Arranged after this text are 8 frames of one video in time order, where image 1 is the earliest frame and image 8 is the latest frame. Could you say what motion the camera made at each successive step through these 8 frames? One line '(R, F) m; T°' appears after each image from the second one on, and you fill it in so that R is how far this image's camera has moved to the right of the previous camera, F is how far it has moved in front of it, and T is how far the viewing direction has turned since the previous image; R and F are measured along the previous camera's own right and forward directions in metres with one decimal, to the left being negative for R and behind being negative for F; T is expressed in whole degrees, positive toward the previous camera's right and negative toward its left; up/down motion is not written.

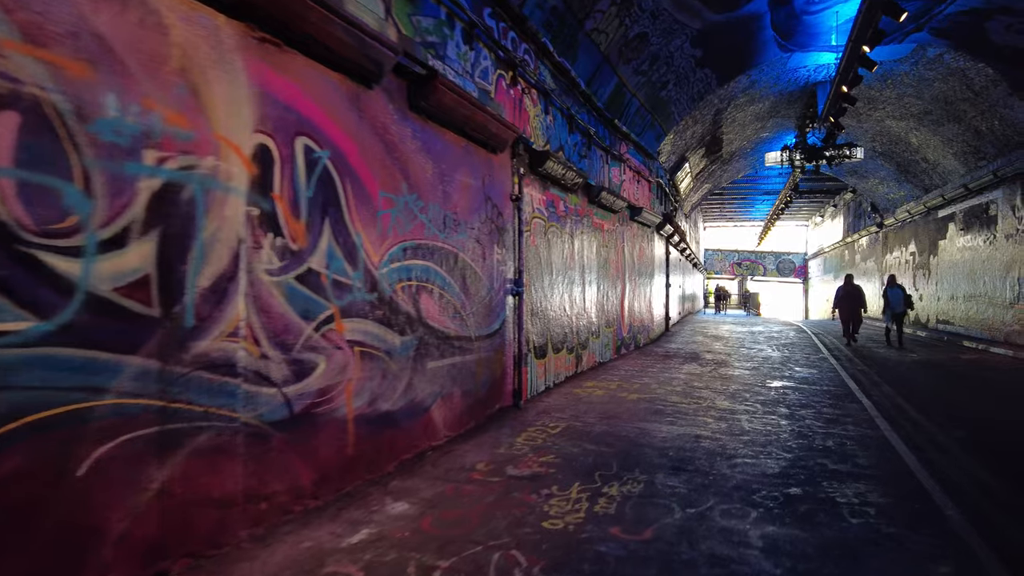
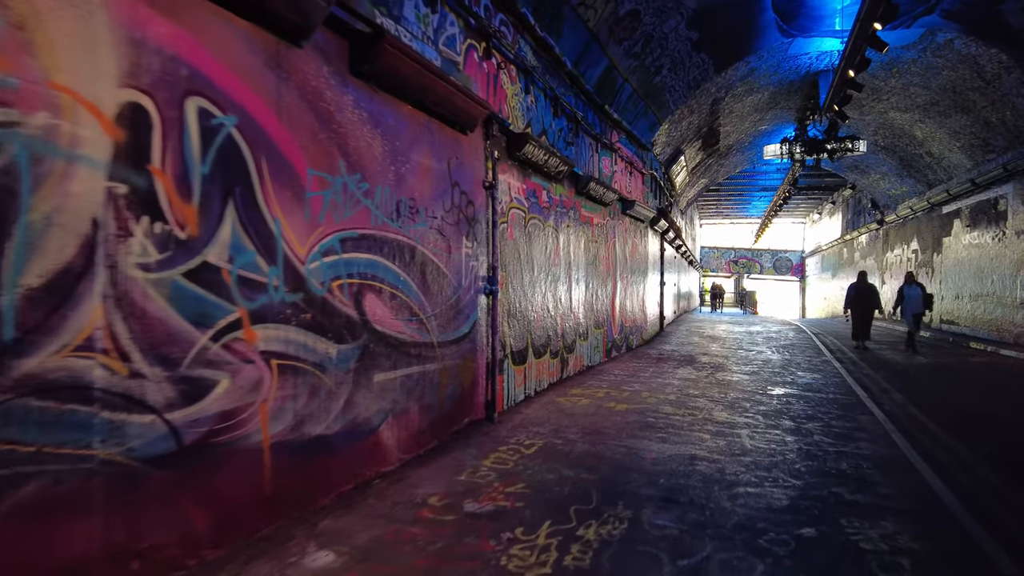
(+0.2, +0.7) m; 0°
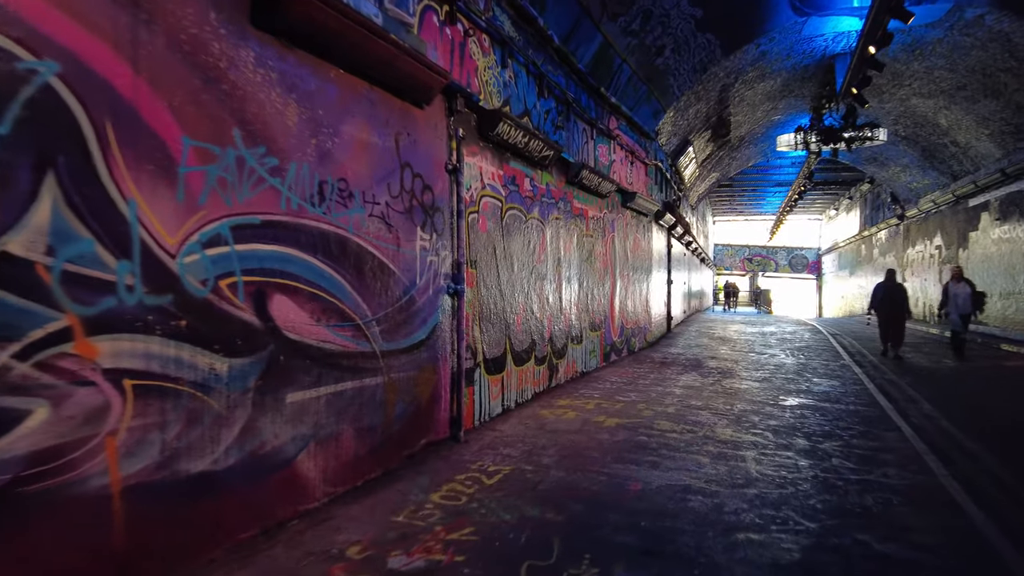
(+0.3, +0.7) m; -1°
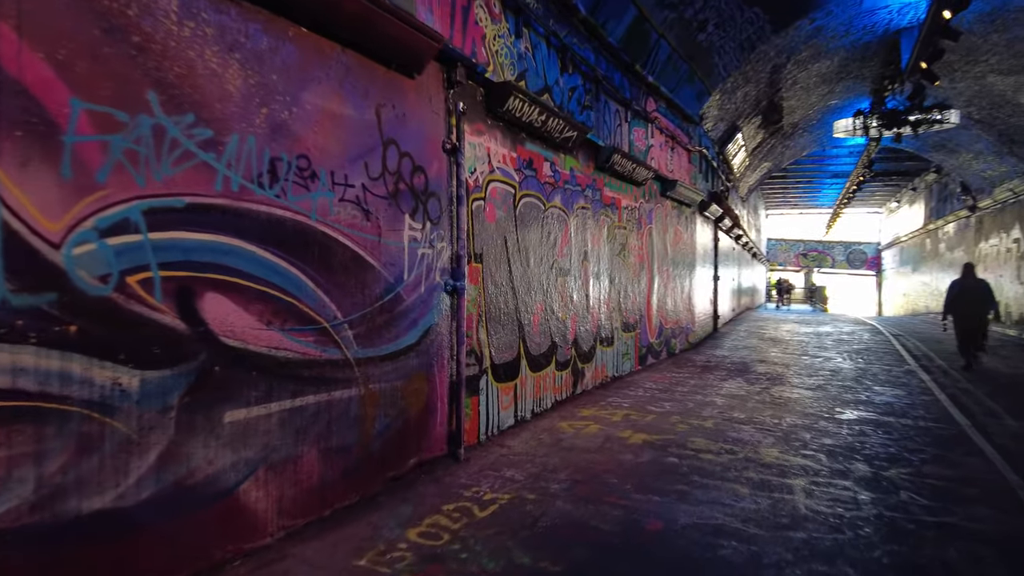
(+0.3, +0.6) m; -4°
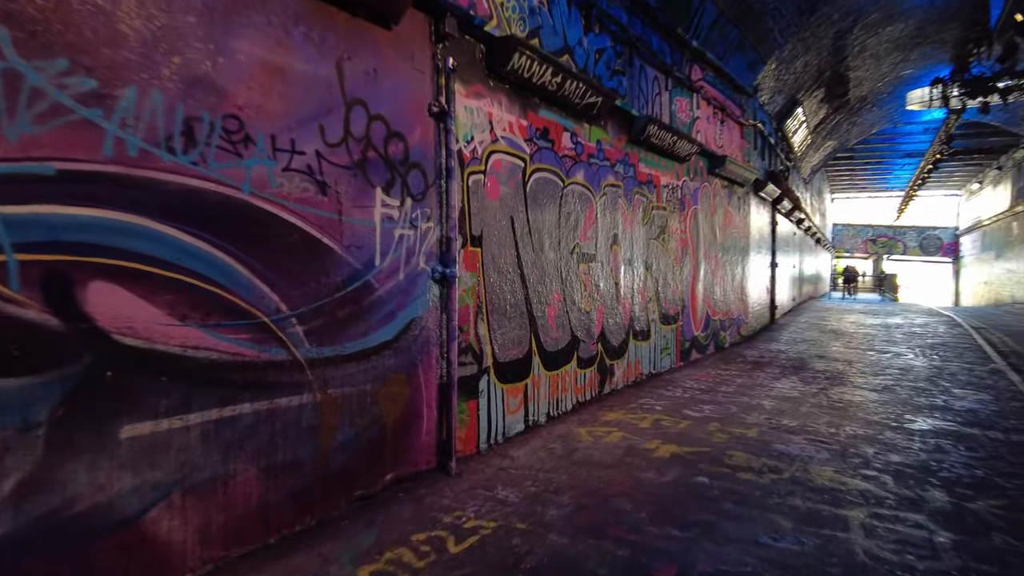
(+0.3, +0.6) m; -5°
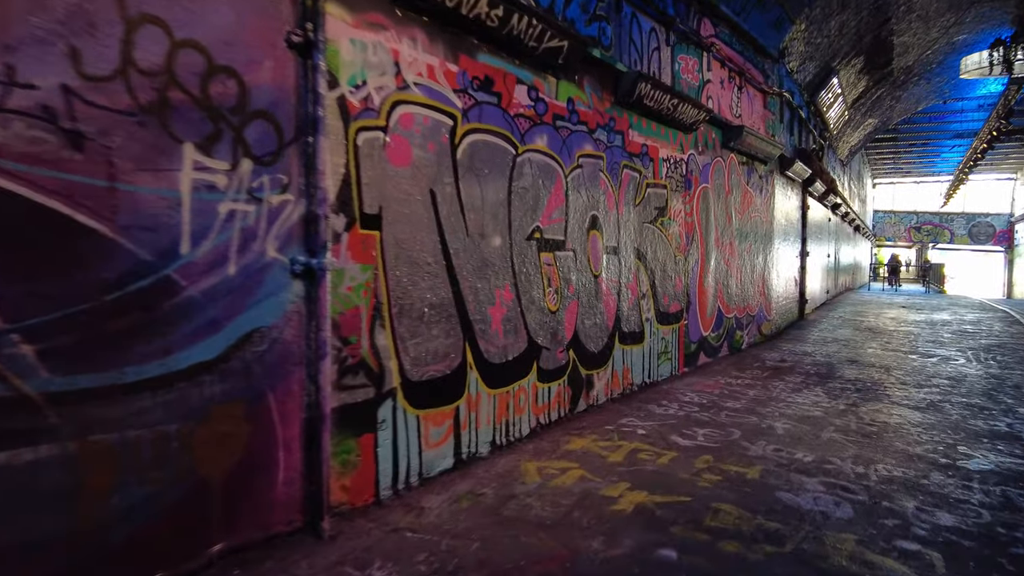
(+0.5, +1.0) m; -3°
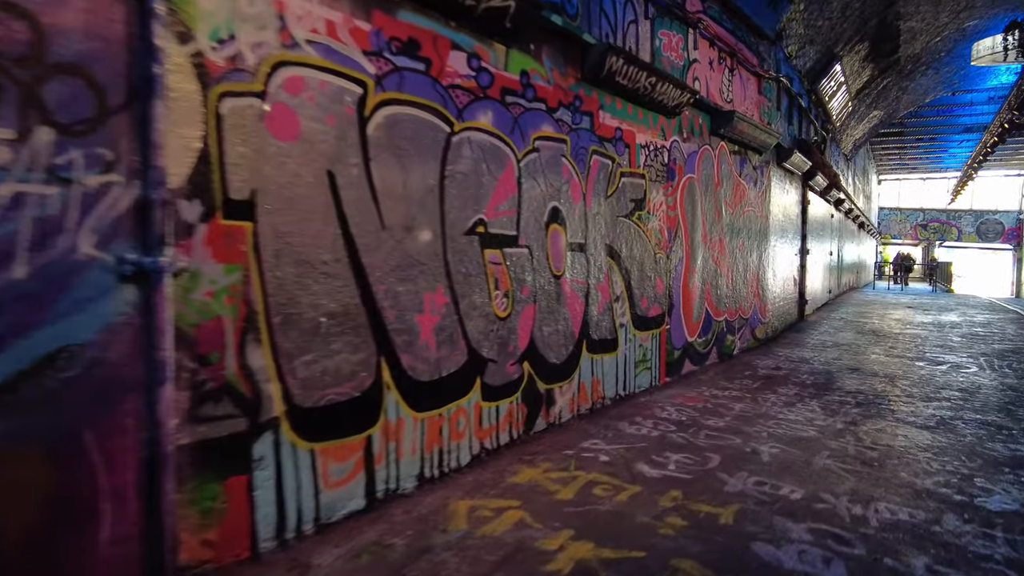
(+0.3, +0.6) m; 0°
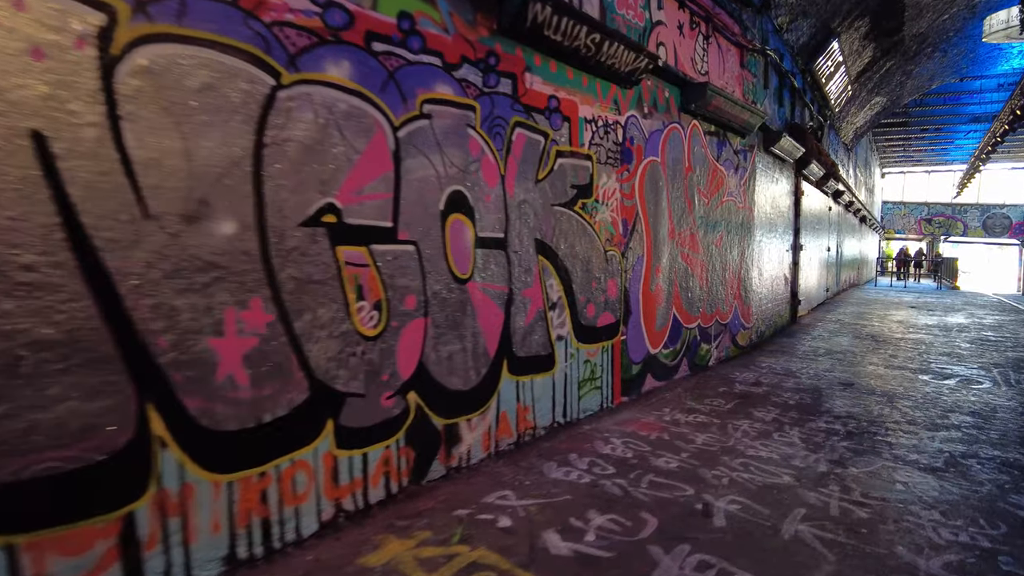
(+0.5, +0.9) m; 0°
